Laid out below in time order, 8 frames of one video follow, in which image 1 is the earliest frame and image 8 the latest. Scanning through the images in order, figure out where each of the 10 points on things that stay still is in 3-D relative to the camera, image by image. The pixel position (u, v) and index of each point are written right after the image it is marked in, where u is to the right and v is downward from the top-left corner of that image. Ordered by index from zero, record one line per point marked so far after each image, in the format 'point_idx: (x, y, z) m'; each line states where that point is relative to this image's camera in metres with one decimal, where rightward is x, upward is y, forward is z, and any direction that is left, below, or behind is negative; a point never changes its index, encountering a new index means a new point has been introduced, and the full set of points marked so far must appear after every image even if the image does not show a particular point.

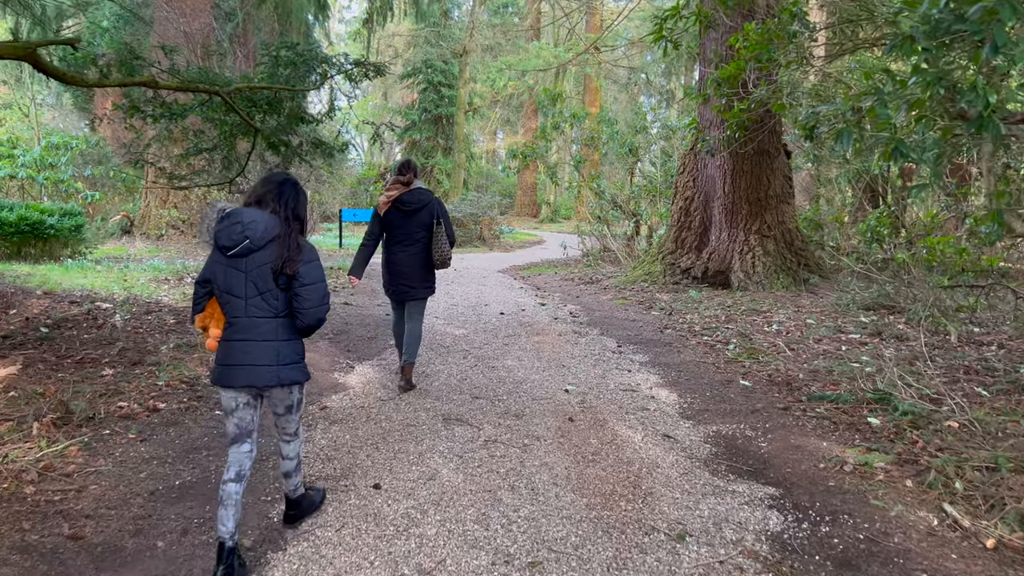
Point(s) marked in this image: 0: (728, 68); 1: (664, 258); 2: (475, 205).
0: (+1.5, +1.6, +5.9) m
1: (+1.8, +0.4, +9.7) m
2: (-0.9, +1.9, +18.8) m
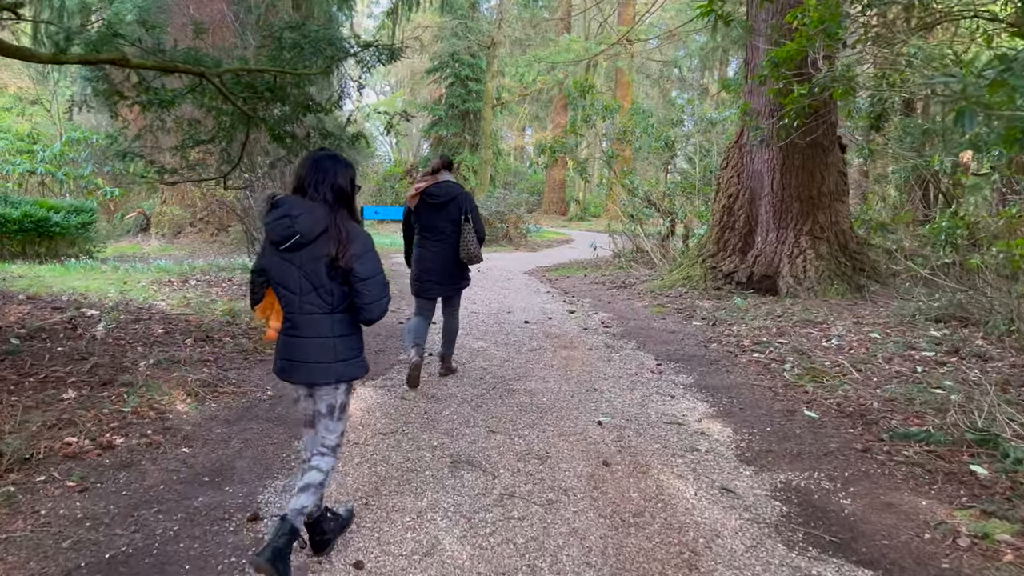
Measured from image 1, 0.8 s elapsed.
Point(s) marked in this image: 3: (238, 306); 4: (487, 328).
0: (+1.7, +1.5, +5.1) m
1: (+2.1, +0.3, +9.0) m
2: (-0.2, +1.9, +18.2) m
3: (-2.3, -0.1, +6.8) m
4: (-0.2, -0.3, +6.7) m
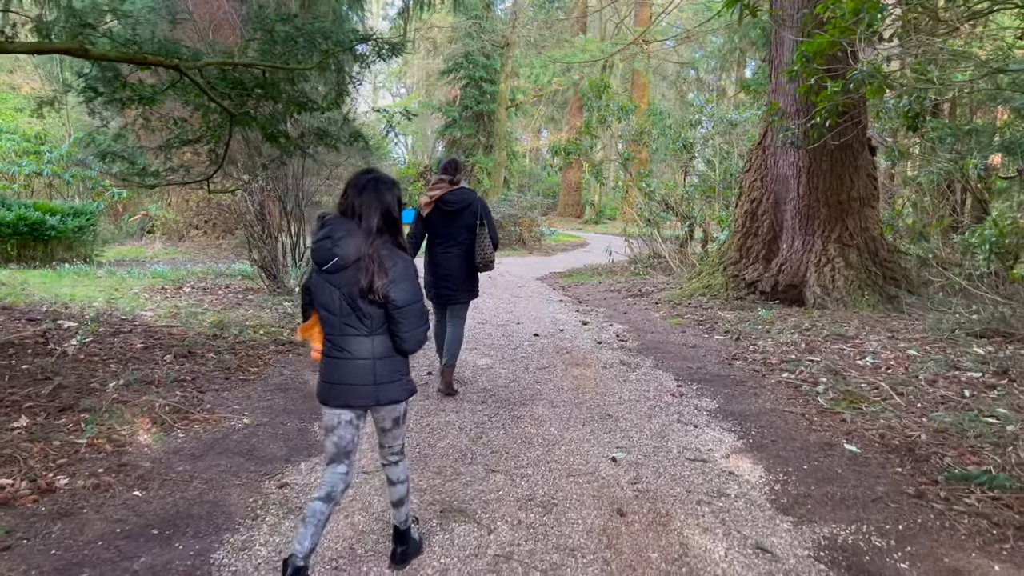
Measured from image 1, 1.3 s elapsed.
0: (+1.7, +1.4, +4.6) m
1: (+2.2, +0.2, +8.5) m
2: (+0.1, +1.8, +17.7) m
3: (-2.2, -0.2, +6.4) m
4: (-0.1, -0.4, +6.2) m
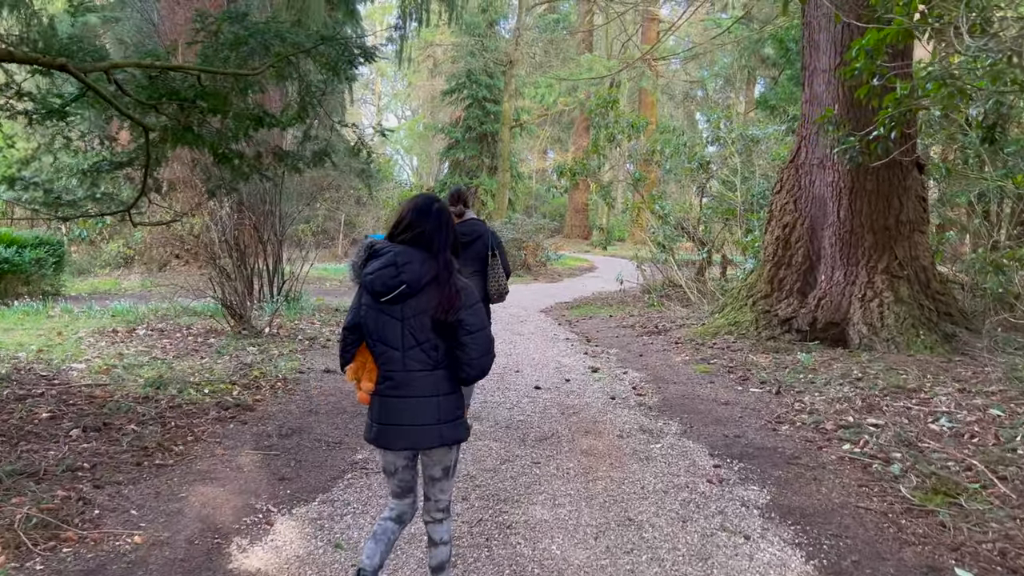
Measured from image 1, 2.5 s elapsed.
0: (+1.7, +1.2, +3.7) m
1: (+2.2, -0.1, +7.5) m
2: (+0.1, +1.2, +16.8) m
3: (-2.2, -0.5, +5.4) m
4: (-0.2, -0.7, +5.2) m
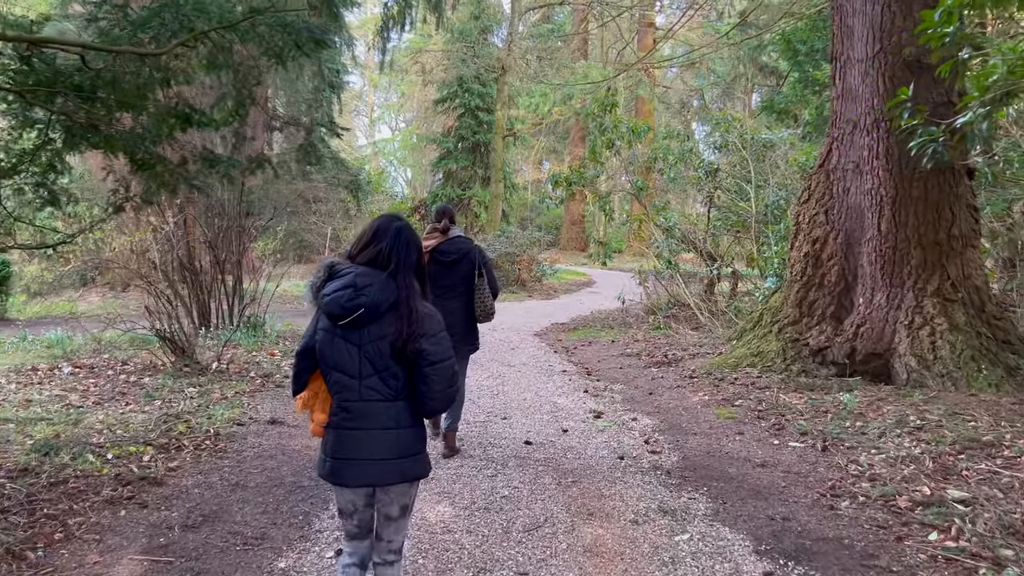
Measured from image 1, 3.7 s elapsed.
0: (+1.6, +1.0, +2.7) m
1: (+2.1, -0.3, +6.5) m
2: (0.0, +0.9, +15.8) m
3: (-2.3, -0.7, +4.4) m
4: (-0.2, -0.9, +4.2) m
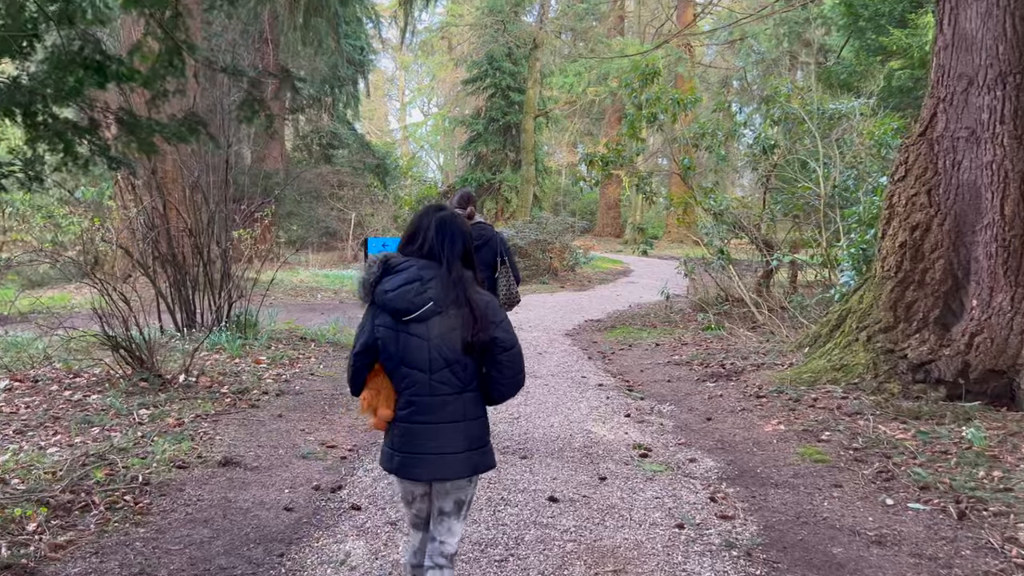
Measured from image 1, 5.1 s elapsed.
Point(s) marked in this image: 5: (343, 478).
0: (+1.6, +1.0, +1.5) m
1: (+2.3, -0.3, +5.3) m
2: (+0.6, +1.0, +14.6) m
3: (-2.2, -0.8, +3.4) m
4: (-0.2, -0.9, +3.1) m
5: (-0.8, -0.9, +3.7) m
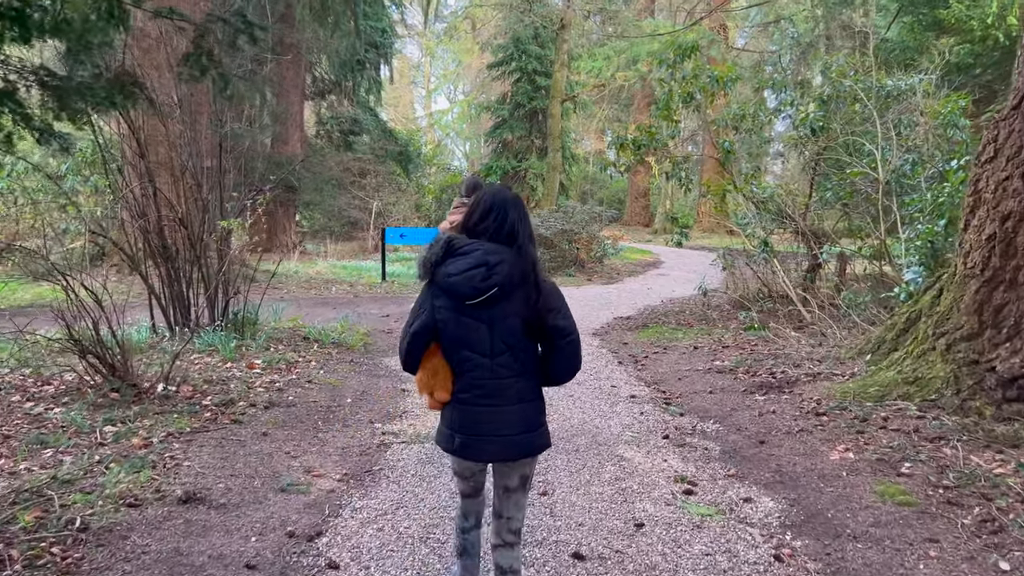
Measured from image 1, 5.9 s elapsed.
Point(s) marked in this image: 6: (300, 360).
0: (+1.6, +0.9, +0.8) m
1: (+2.4, -0.3, +4.5) m
2: (+1.0, +1.2, +13.9) m
3: (-2.2, -0.8, +2.8) m
4: (-0.1, -0.9, +2.5) m
5: (-0.7, -0.9, +3.1) m
6: (-1.5, -0.5, +5.8) m
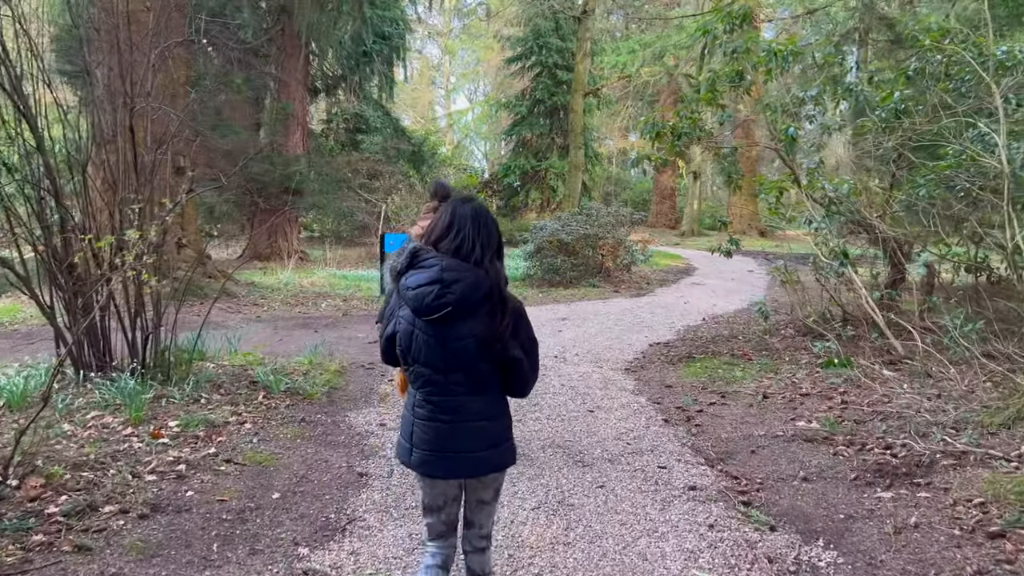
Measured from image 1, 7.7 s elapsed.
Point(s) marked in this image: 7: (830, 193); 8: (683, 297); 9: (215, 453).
0: (+1.5, +0.8, -0.8) m
1: (+2.4, -0.5, +2.9) m
2: (+1.2, +1.0, +12.3) m
3: (-2.2, -0.9, +1.3) m
4: (-0.2, -1.1, +0.9) m
5: (-0.7, -1.0, +1.5) m
6: (-1.5, -0.7, +4.3) m
7: (+2.6, +0.8, +6.8) m
8: (+2.3, -0.1, +11.1) m
9: (-1.4, -0.8, +3.8) m
